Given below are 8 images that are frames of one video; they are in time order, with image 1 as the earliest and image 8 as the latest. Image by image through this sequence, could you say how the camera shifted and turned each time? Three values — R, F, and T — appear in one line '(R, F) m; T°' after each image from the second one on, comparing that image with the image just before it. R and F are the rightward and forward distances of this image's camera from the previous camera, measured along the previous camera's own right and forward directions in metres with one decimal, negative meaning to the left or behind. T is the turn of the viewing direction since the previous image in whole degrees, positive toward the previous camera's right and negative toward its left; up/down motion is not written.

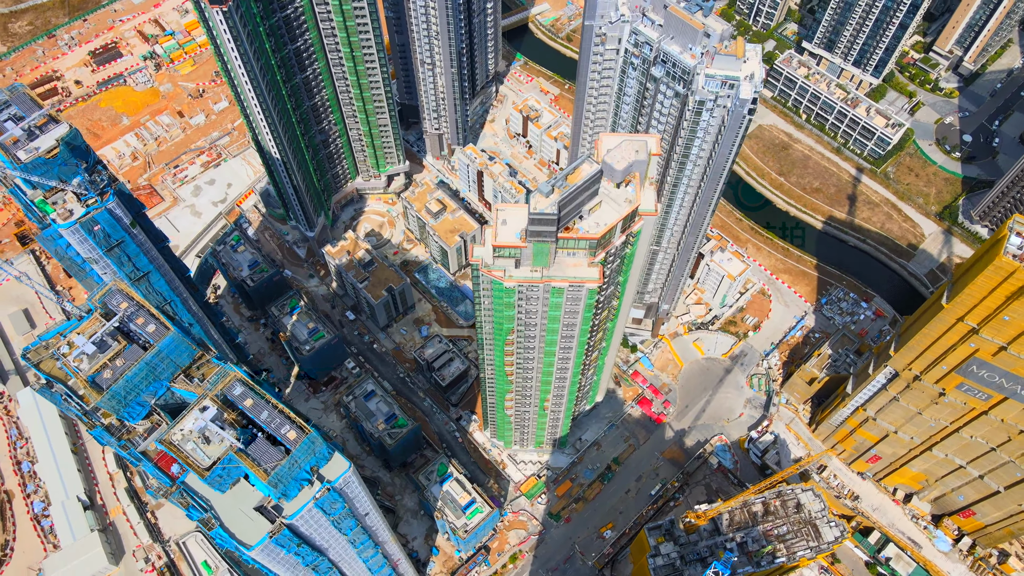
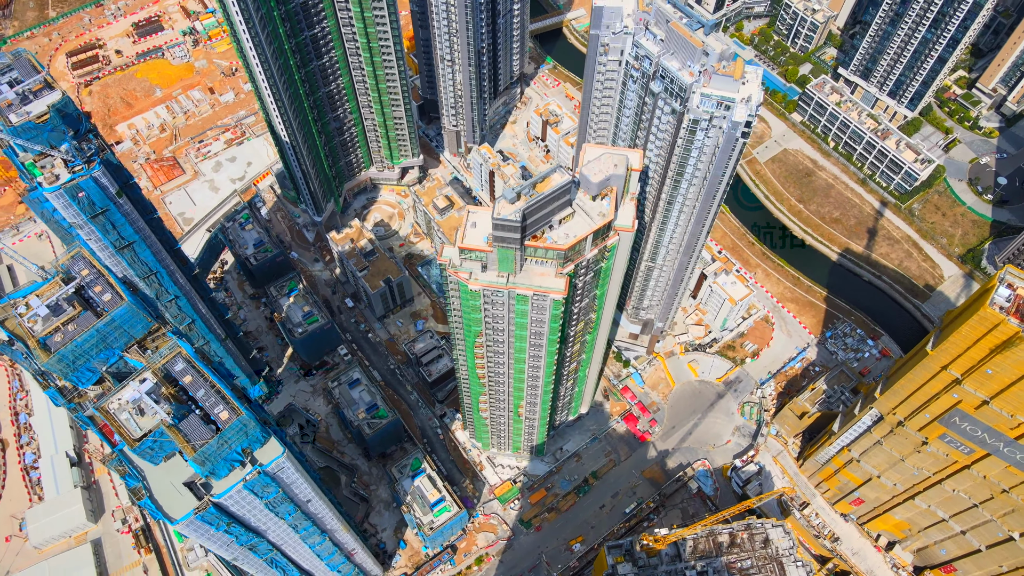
(+10.2, +0.7) m; -3°
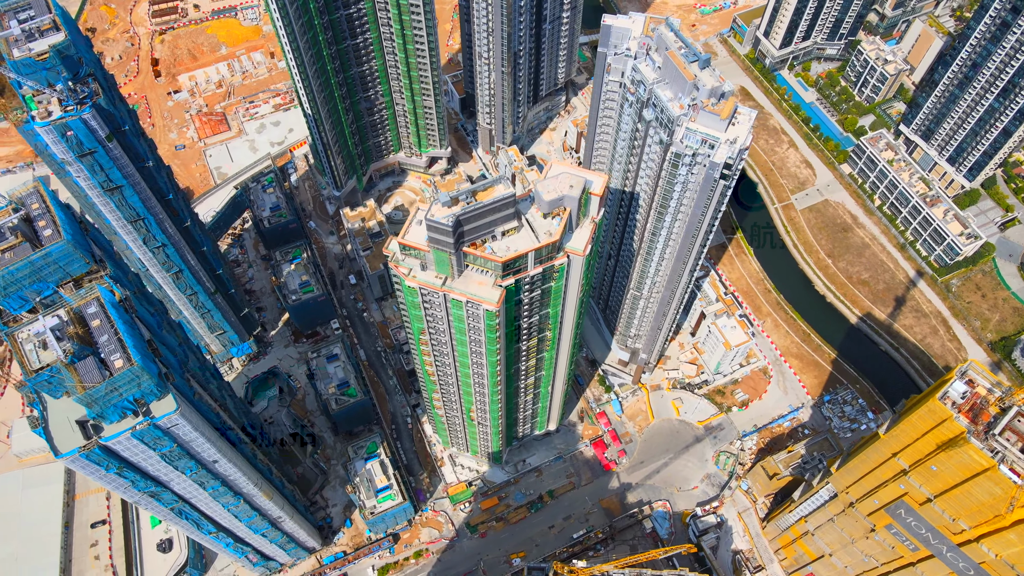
(+18.3, +1.7) m; -6°
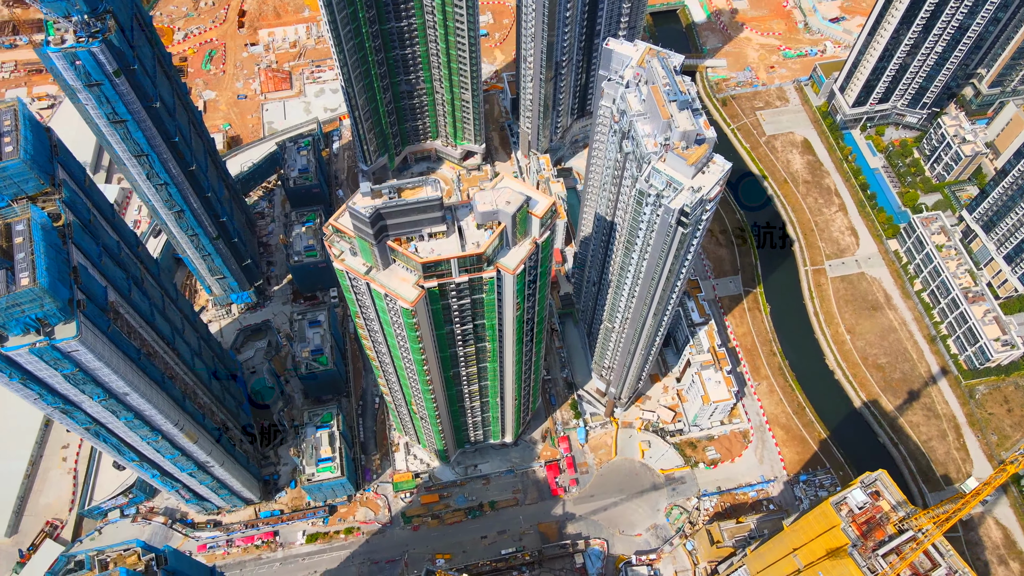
(+22.2, +2.4) m; -7°
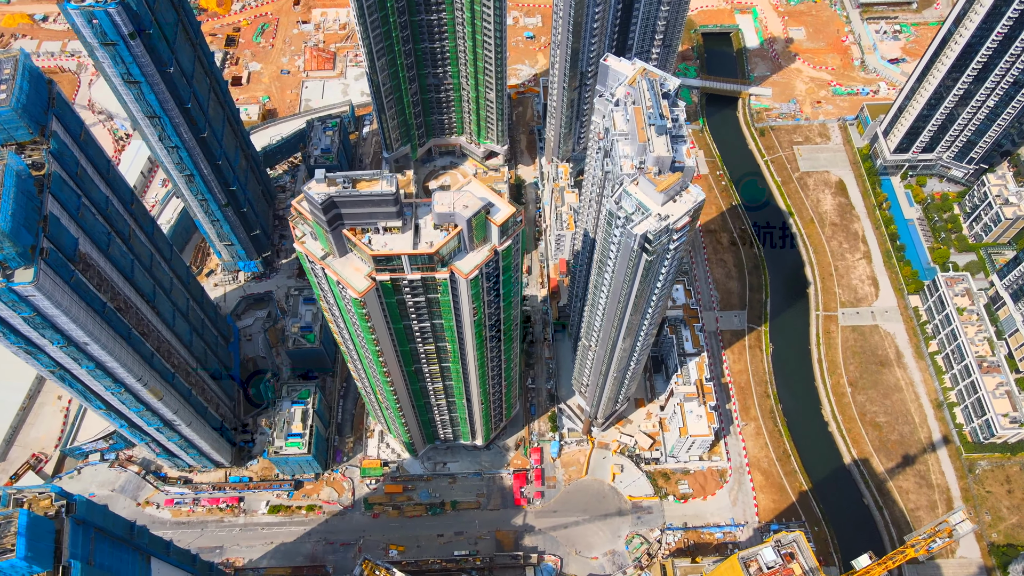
(+14.1, +1.3) m; -4°
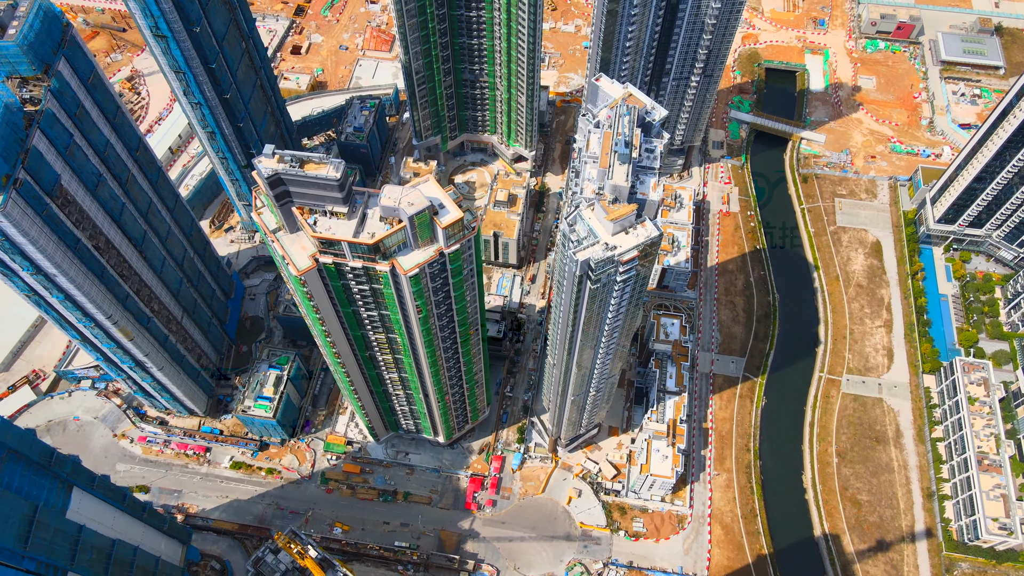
(+18.1, +1.9) m; -6°
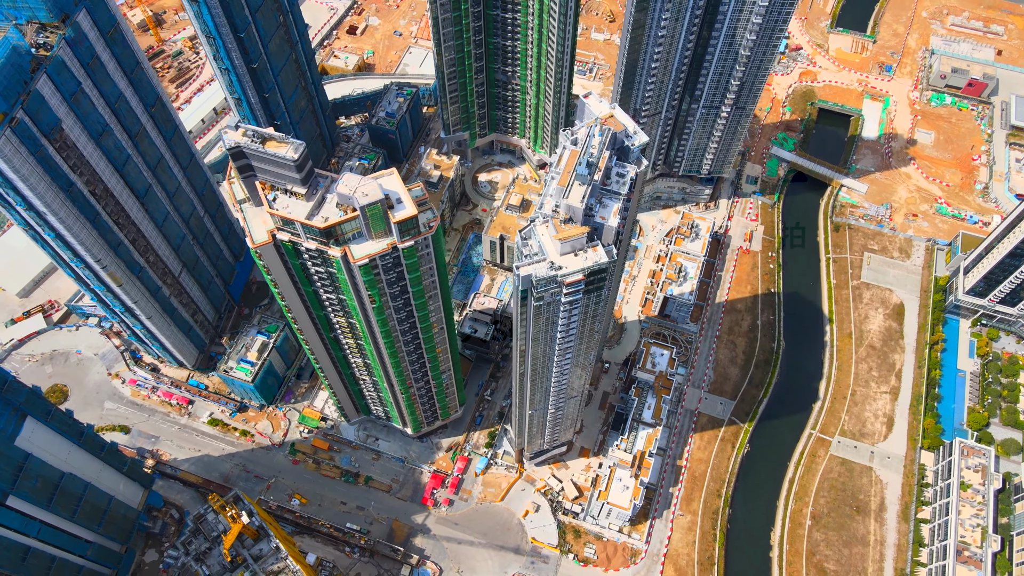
(+16.1, +1.6) m; -5°
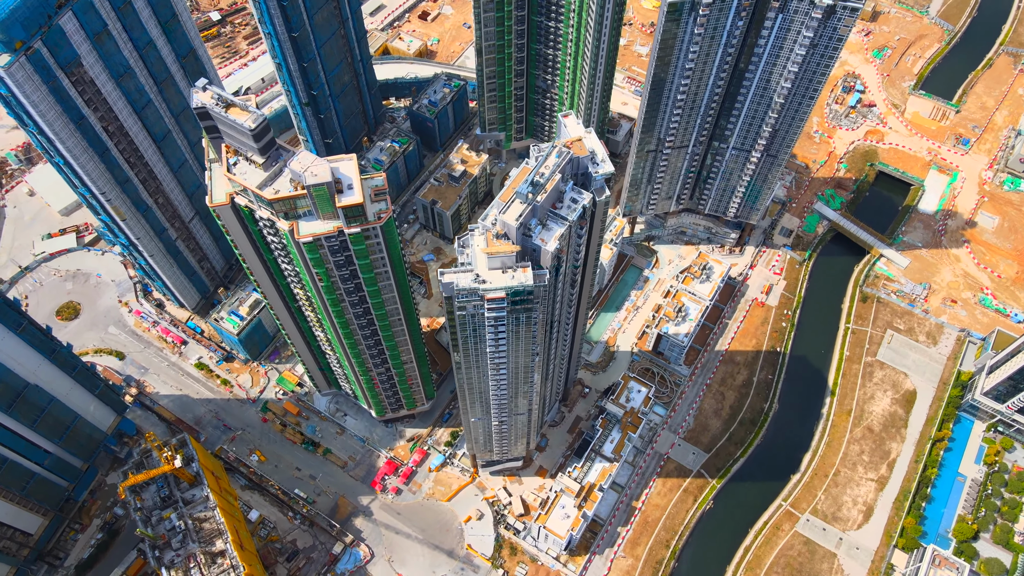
(+20.1, +2.1) m; -6°
